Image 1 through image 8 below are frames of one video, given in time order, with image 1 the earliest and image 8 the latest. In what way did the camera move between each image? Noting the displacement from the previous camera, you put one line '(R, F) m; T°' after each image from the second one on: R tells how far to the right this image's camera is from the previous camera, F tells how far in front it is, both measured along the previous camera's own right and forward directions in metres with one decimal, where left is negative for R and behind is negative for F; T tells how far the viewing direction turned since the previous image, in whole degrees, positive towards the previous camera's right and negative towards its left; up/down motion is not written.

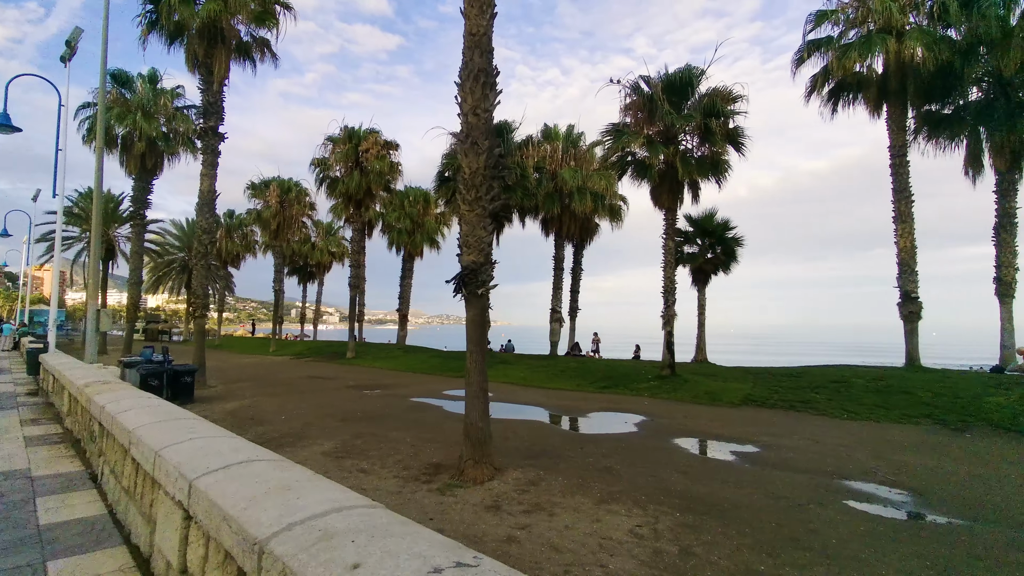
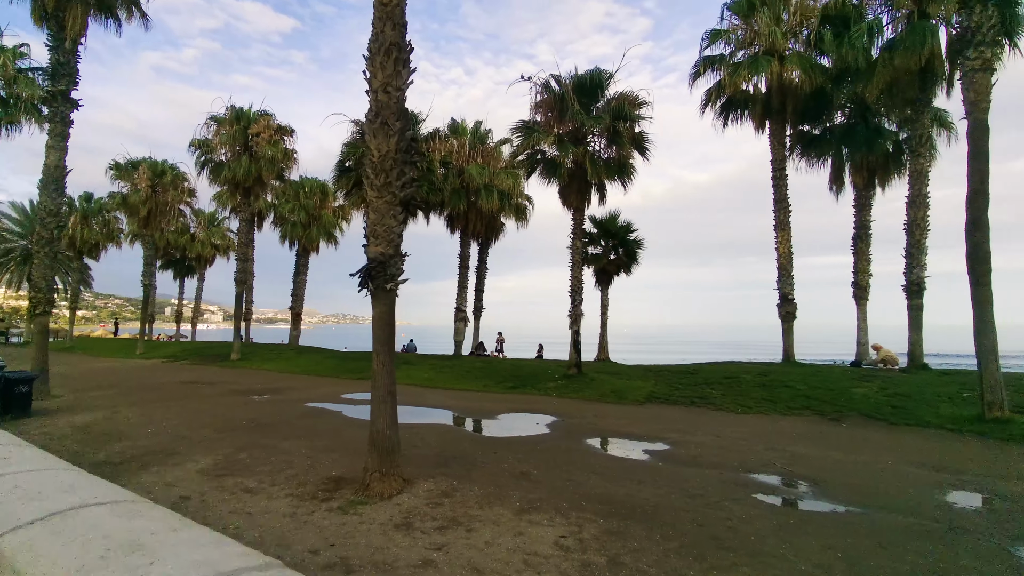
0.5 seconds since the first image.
(-0.2, +0.6) m; +11°
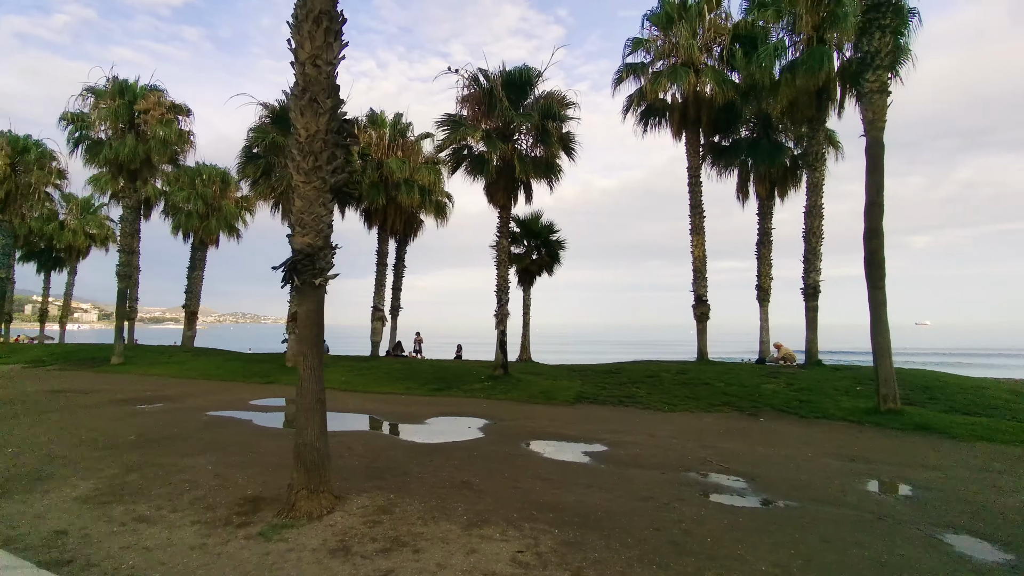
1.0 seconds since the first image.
(-0.4, +0.5) m; +9°
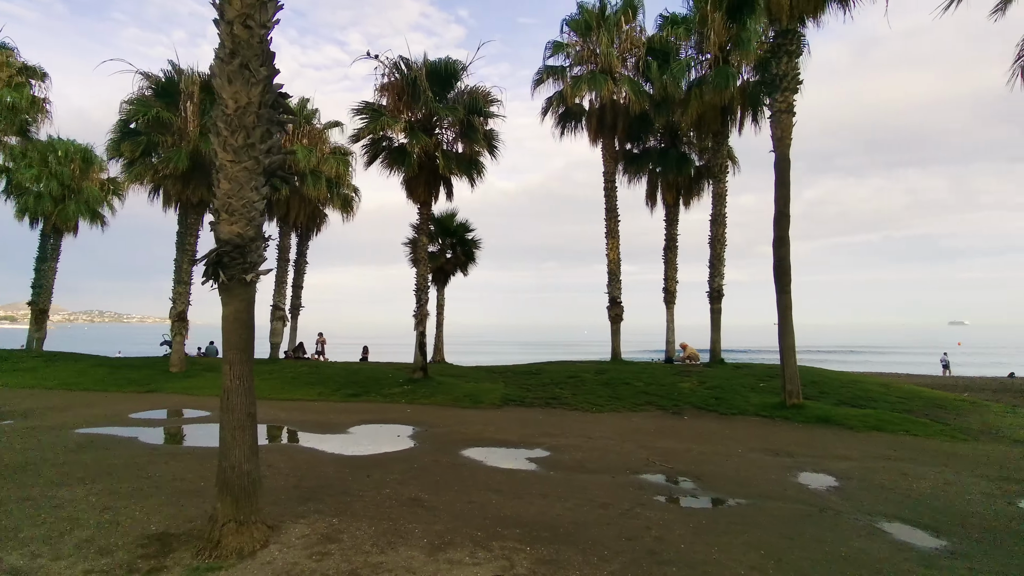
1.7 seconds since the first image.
(-0.8, +0.5) m; +11°
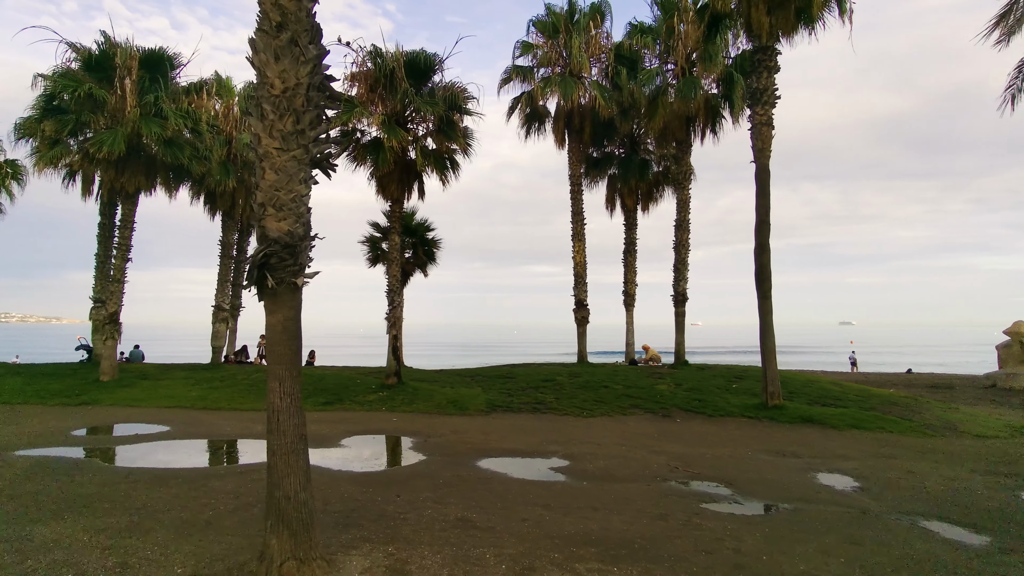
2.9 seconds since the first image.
(-1.6, +0.5) m; +8°
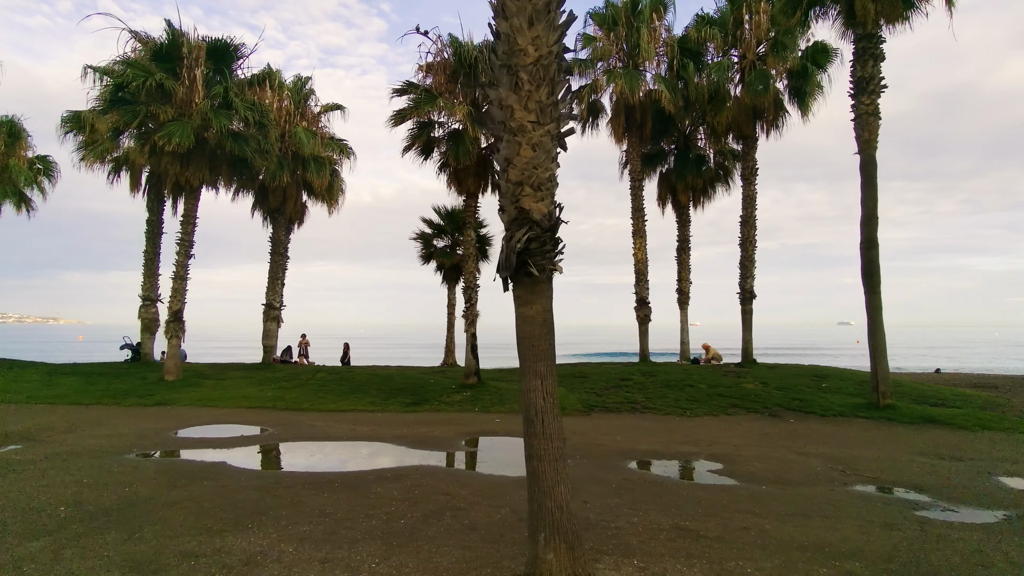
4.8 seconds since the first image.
(-2.6, +0.5) m; 0°
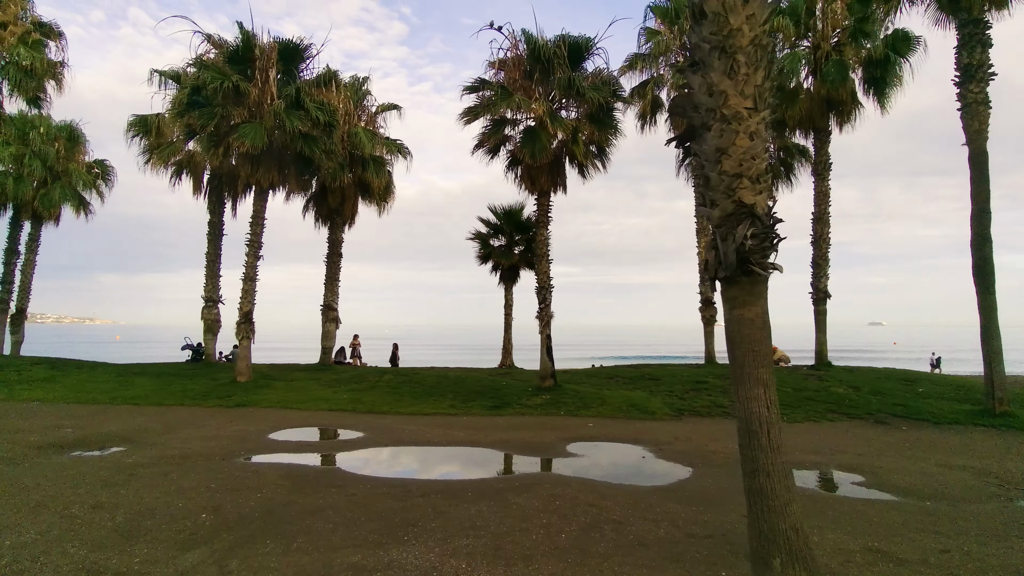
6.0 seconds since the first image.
(-1.7, +0.3) m; -2°
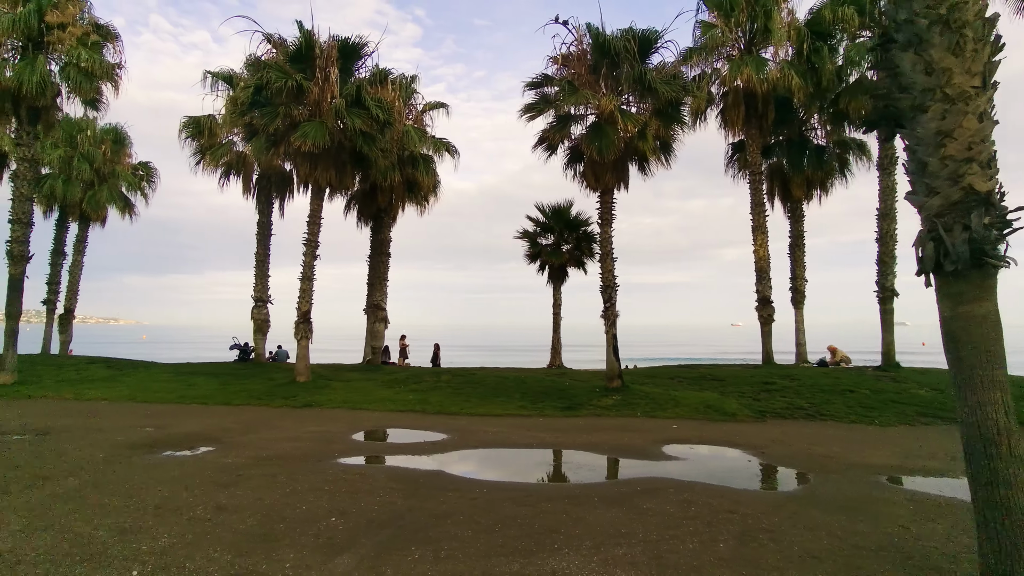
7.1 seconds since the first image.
(-1.5, +0.3) m; -2°
